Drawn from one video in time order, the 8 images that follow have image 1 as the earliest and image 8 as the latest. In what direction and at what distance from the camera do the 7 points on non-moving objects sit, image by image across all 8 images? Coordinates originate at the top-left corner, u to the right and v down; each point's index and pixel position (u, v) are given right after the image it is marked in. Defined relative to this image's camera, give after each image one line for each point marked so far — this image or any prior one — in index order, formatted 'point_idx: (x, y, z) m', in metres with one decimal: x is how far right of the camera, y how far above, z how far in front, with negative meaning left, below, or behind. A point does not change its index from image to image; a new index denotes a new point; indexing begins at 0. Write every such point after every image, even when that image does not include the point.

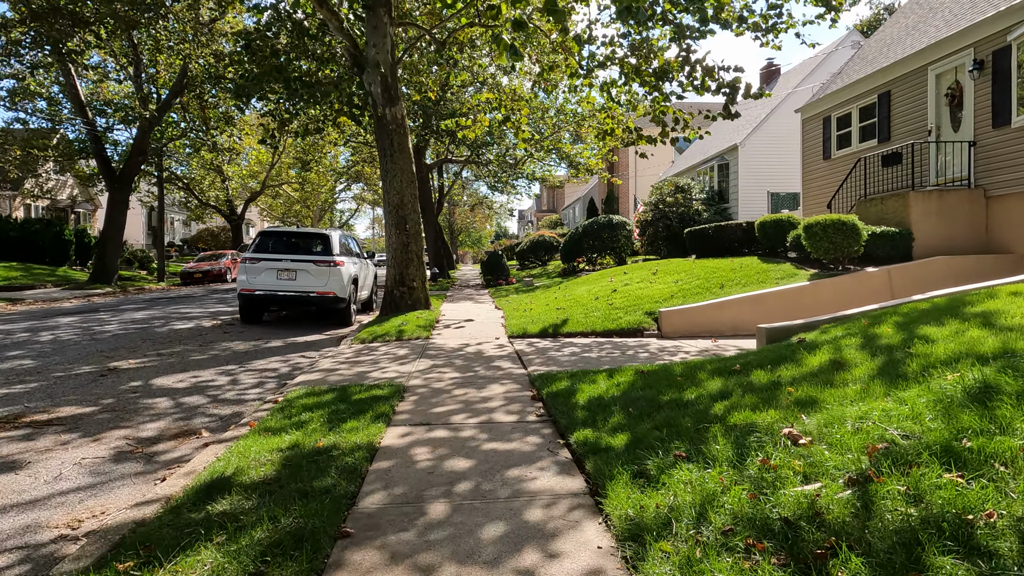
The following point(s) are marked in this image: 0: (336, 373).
0: (-1.8, -0.9, +6.9) m
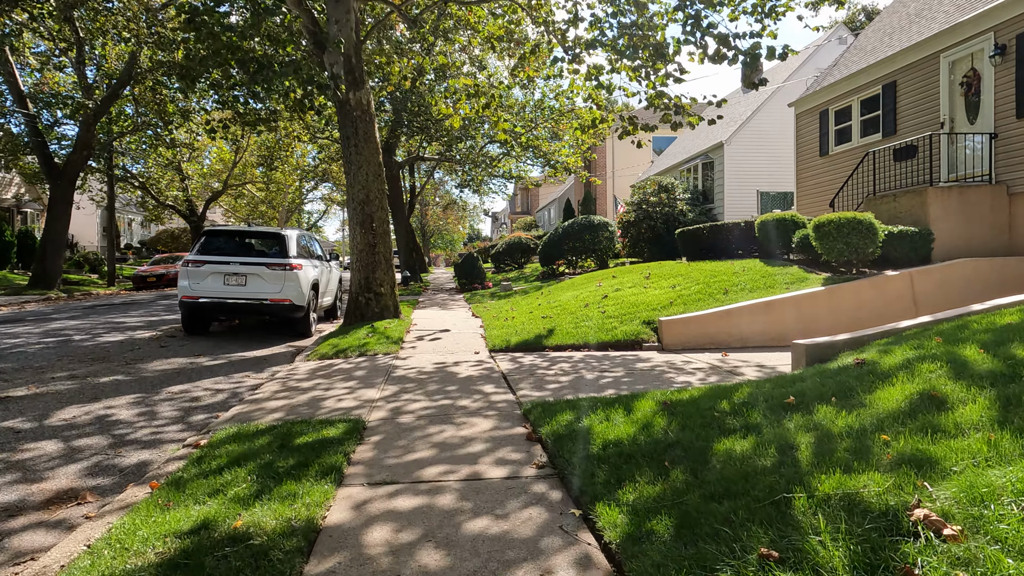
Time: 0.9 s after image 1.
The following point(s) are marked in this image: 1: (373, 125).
0: (-2.0, -1.0, +5.7) m
1: (-2.2, +2.5, +10.3) m
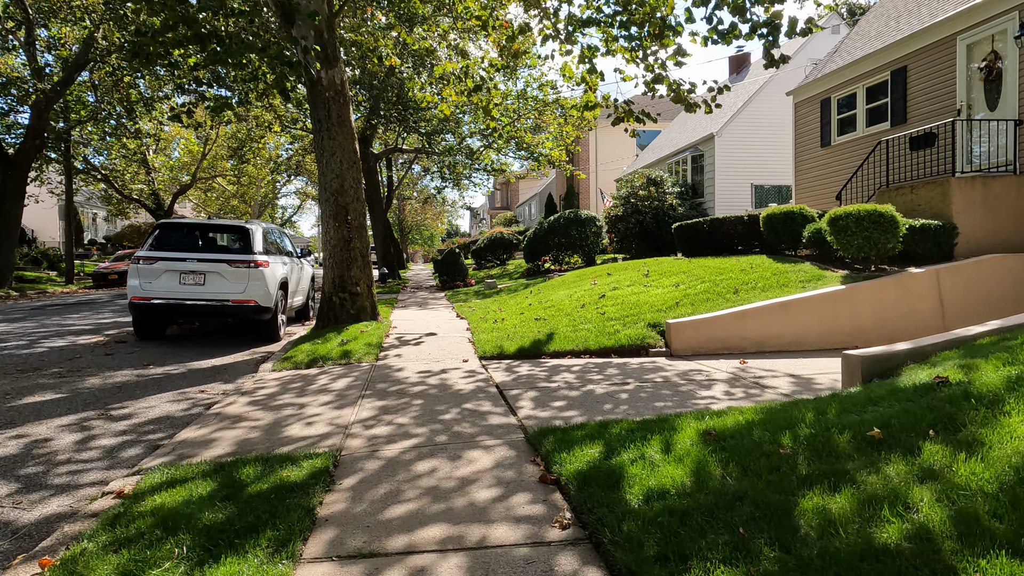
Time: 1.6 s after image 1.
0: (-1.9, -1.0, +4.7) m
1: (-2.3, +2.6, +9.4) m
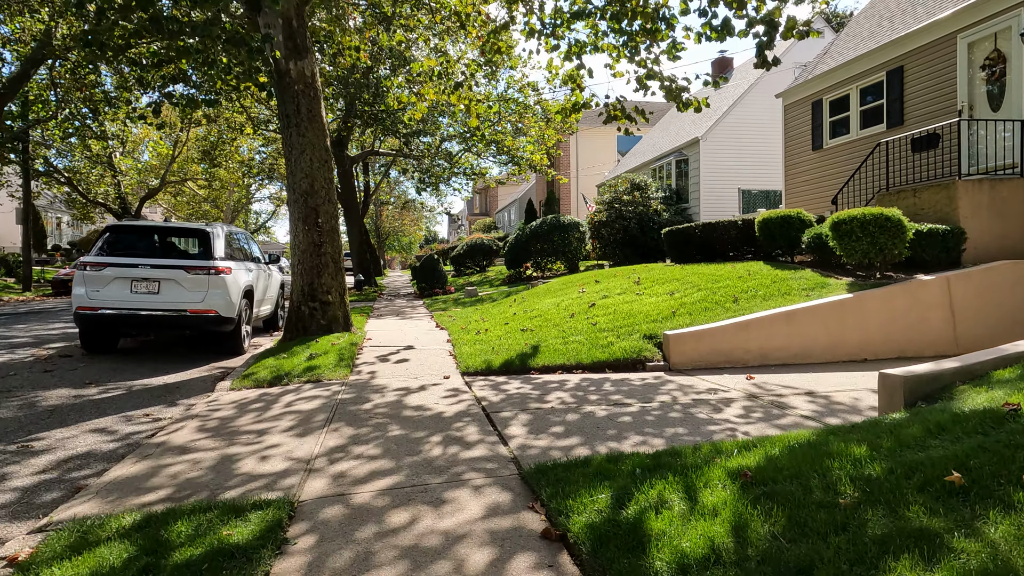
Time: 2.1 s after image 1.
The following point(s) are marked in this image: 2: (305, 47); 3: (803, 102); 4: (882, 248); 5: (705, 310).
0: (-2.0, -1.0, +4.0) m
1: (-2.5, +2.4, +8.7) m
2: (-2.7, +3.1, +8.5) m
3: (+6.0, +3.8, +13.5) m
4: (+4.4, +0.5, +7.9) m
5: (+2.3, -0.3, +7.8) m
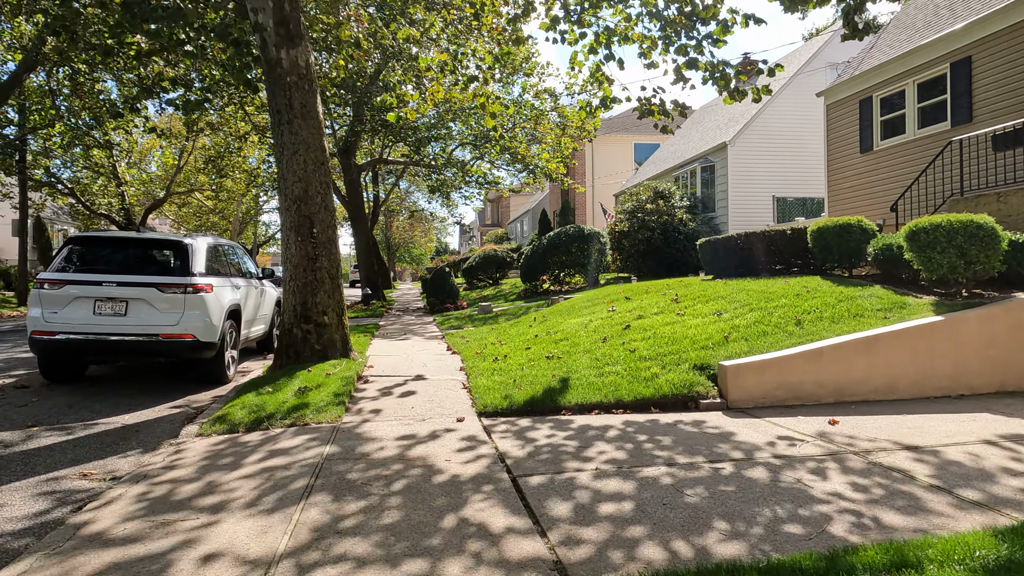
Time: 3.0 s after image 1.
0: (-1.8, -1.2, +2.9) m
1: (-2.3, +2.2, +7.7) m
2: (-2.4, +2.9, +7.5) m
3: (+6.3, +3.5, +12.4) m
4: (+4.7, +0.3, +6.7) m
5: (+2.5, -0.5, +6.7) m
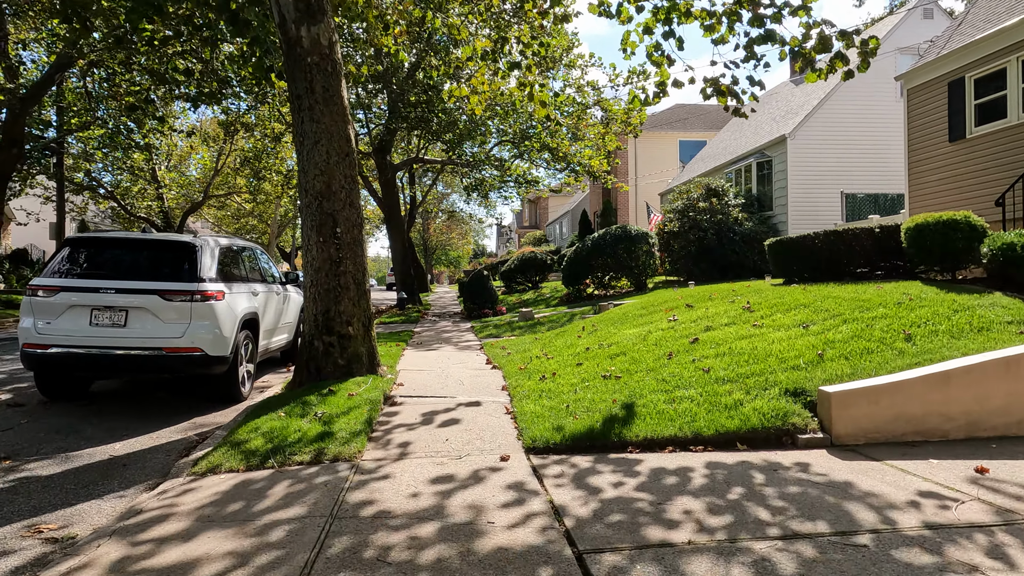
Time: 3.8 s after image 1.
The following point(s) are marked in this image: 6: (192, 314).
0: (-1.6, -1.2, +2.1) m
1: (-1.8, +2.2, +6.8) m
2: (-1.9, +2.8, +6.6) m
3: (+7.0, +3.4, +11.1) m
4: (+5.1, +0.2, +5.5) m
5: (+3.0, -0.5, +5.5) m
6: (-3.0, -0.2, +6.1) m
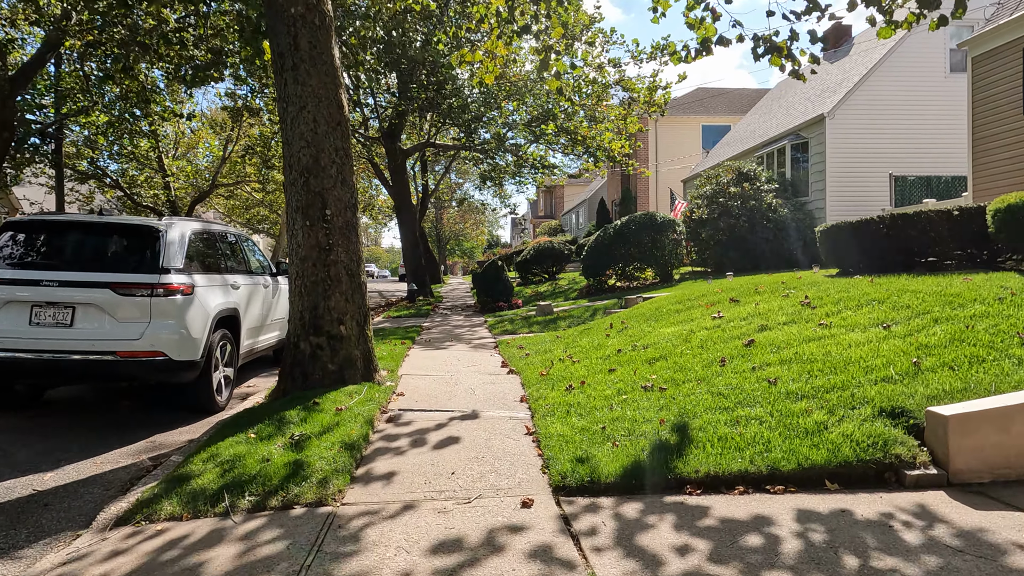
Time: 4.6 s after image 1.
0: (-1.5, -1.2, +1.1) m
1: (-1.6, +2.2, +5.8) m
2: (-1.7, +2.9, +5.6) m
3: (+7.3, +3.5, +9.8) m
4: (+5.2, +0.2, +4.3) m
5: (+3.1, -0.5, +4.5) m
6: (-2.8, -0.2, +5.2) m
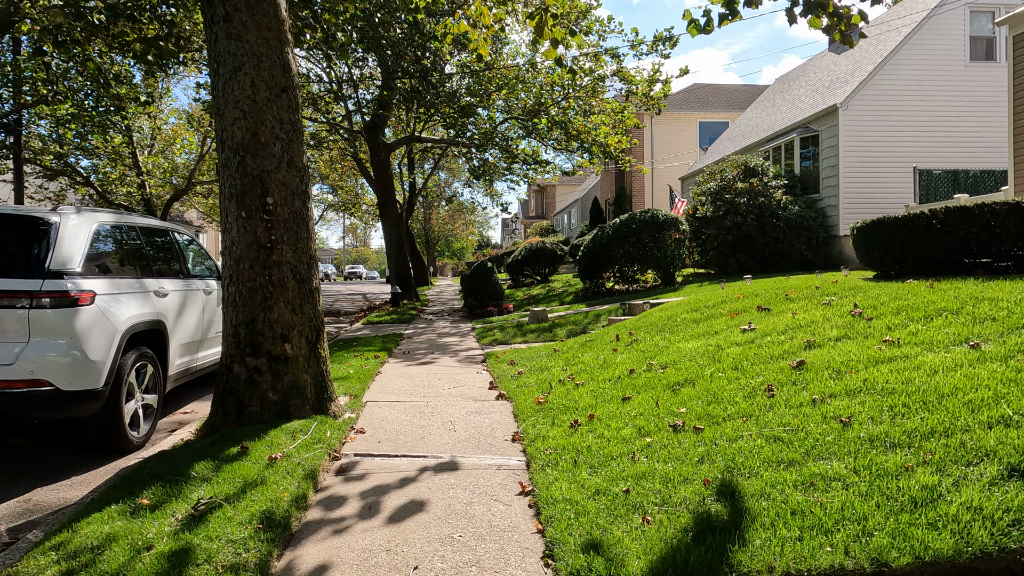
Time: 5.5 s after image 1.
0: (-1.5, -1.3, -0.1) m
1: (-1.7, +2.2, +4.6) m
2: (-1.8, +2.8, +4.5) m
3: (+7.2, +3.5, +8.8) m
4: (+5.2, +0.2, +3.3) m
5: (+3.1, -0.5, +3.4) m
6: (-2.9, -0.2, +4.0) m
